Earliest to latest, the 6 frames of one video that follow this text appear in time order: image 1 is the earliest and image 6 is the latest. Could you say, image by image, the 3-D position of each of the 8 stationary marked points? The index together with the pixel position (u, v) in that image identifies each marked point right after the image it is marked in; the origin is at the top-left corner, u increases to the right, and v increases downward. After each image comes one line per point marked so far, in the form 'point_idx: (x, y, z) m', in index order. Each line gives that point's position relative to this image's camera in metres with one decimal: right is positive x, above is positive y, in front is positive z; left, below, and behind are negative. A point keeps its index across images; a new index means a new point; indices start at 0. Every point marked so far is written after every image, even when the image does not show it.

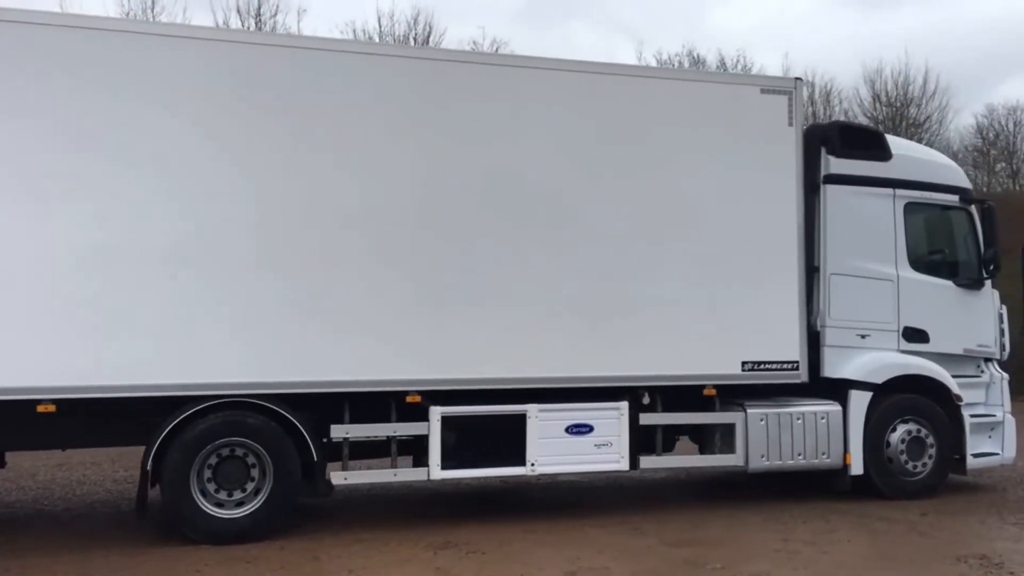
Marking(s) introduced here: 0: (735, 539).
0: (+1.5, -1.7, +6.6) m
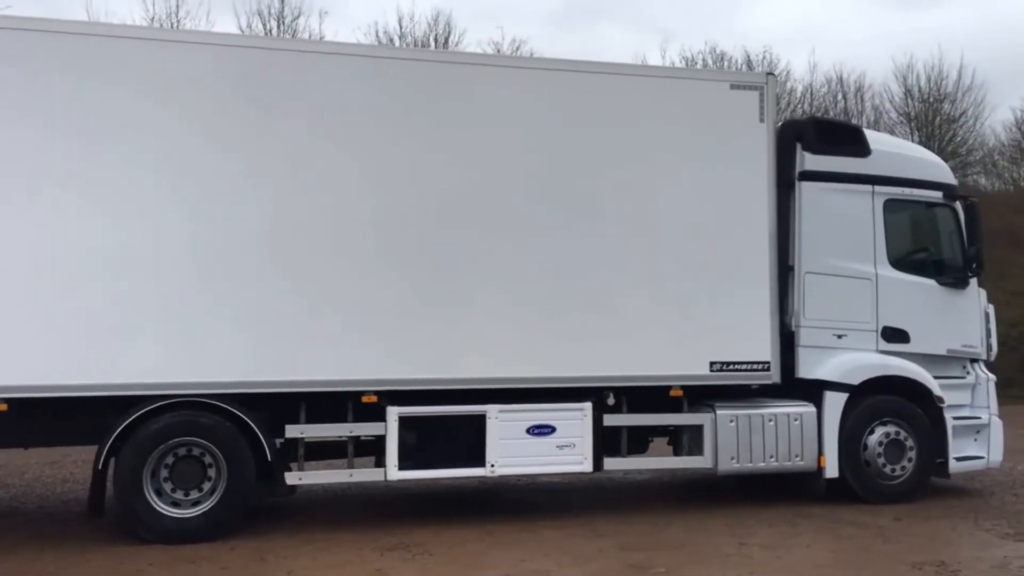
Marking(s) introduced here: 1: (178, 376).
0: (+1.2, -1.7, +6.5) m
1: (-2.3, -0.6, +6.4) m
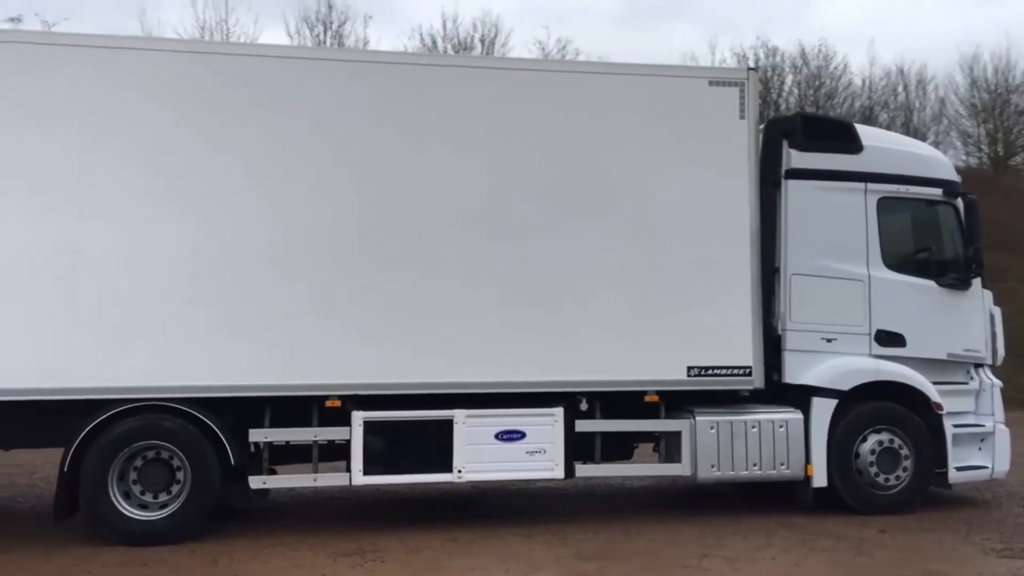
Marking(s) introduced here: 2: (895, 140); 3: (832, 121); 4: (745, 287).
0: (+0.9, -1.7, +6.3) m
1: (-2.5, -0.6, +6.5) m
2: (+3.2, +1.2, +8.1) m
3: (+2.6, +1.4, +7.8) m
4: (+1.8, 0.0, +7.4) m
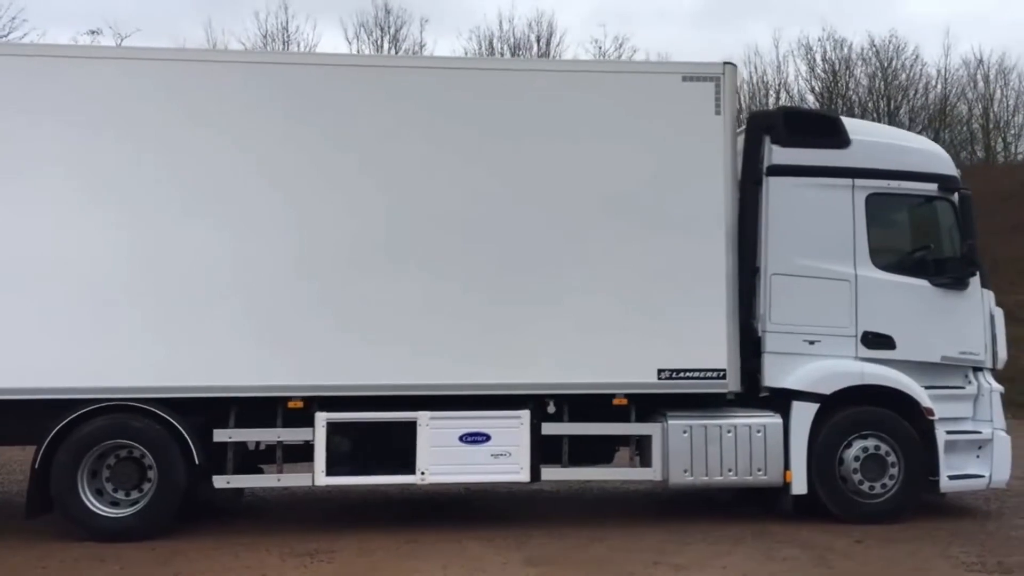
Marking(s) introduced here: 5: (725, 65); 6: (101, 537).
0: (+0.6, -1.8, +6.2) m
1: (-2.8, -0.6, +6.7) m
2: (+3.0, +1.2, +7.7) m
3: (+2.4, +1.4, +7.5) m
4: (+1.5, 0.0, +7.2) m
5: (+1.6, +1.7, +7.2) m
6: (-2.9, -1.8, +6.8) m
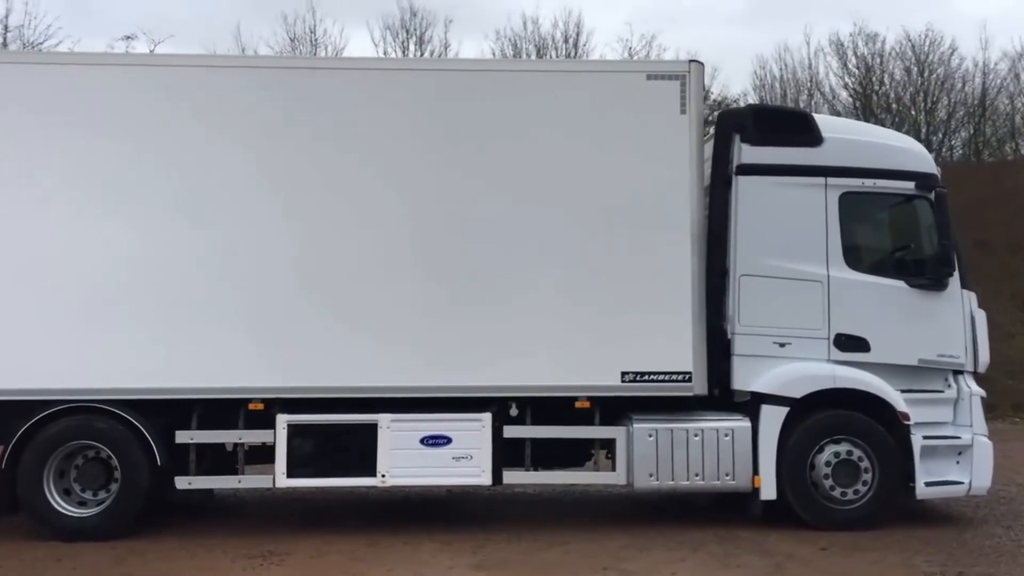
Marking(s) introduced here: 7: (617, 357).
0: (+0.3, -1.8, +6.1) m
1: (-3.1, -0.7, +6.8) m
2: (+2.8, +1.2, +7.5) m
3: (+2.1, +1.3, +7.4) m
4: (+1.3, 0.0, +7.1) m
5: (+1.3, +1.7, +7.1) m
6: (-3.2, -1.8, +6.9) m
7: (+0.8, -0.5, +7.1) m
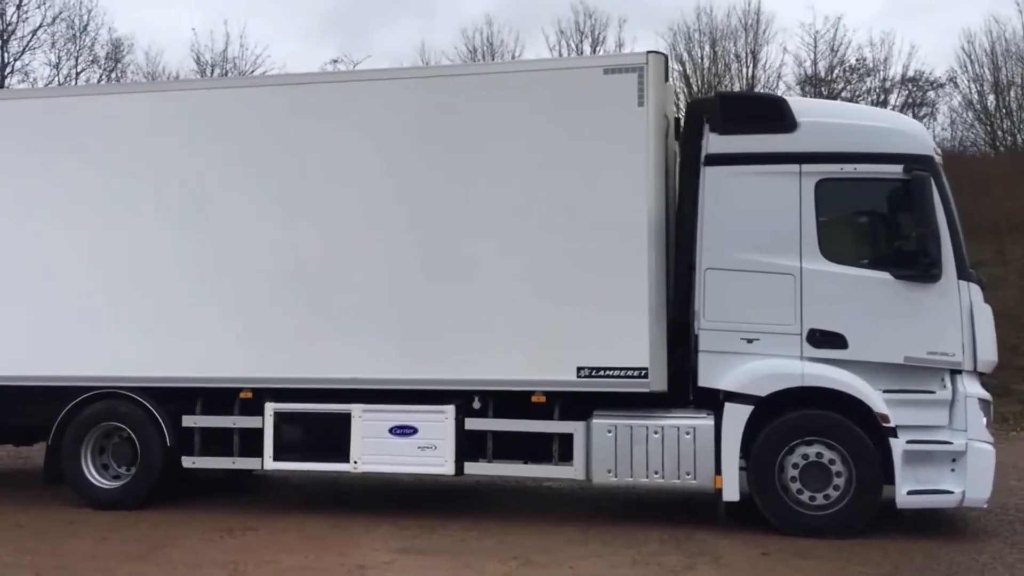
0: (-0.2, -1.7, +6.3) m
1: (-3.4, -0.7, +7.8) m
2: (+2.5, +1.3, +7.1) m
3: (+1.8, +1.4, +7.1) m
4: (+0.9, 0.0, +7.0) m
5: (+1.0, +1.7, +7.0) m
6: (-3.4, -1.8, +7.9) m
7: (+0.5, -0.5, +7.1) m
